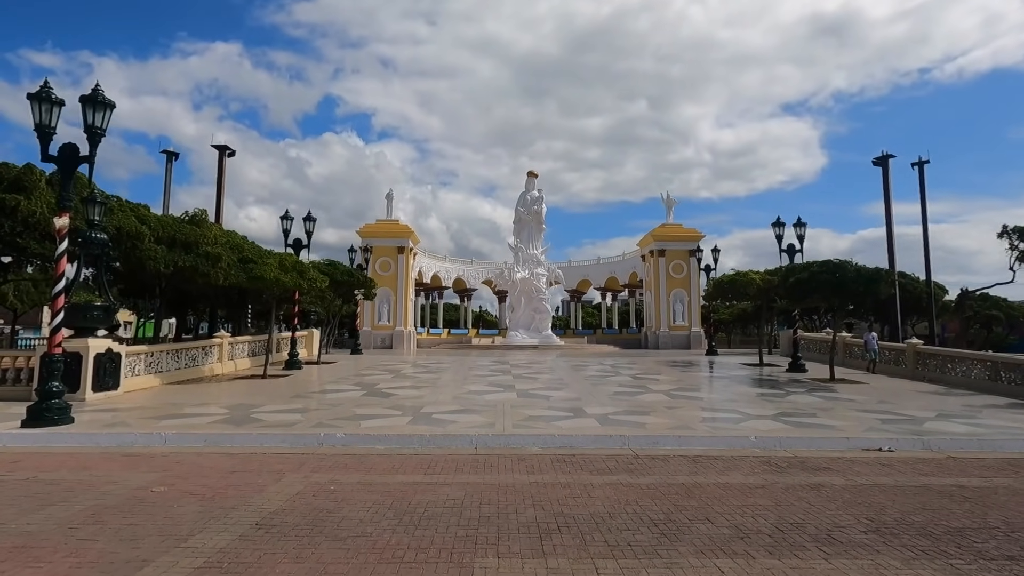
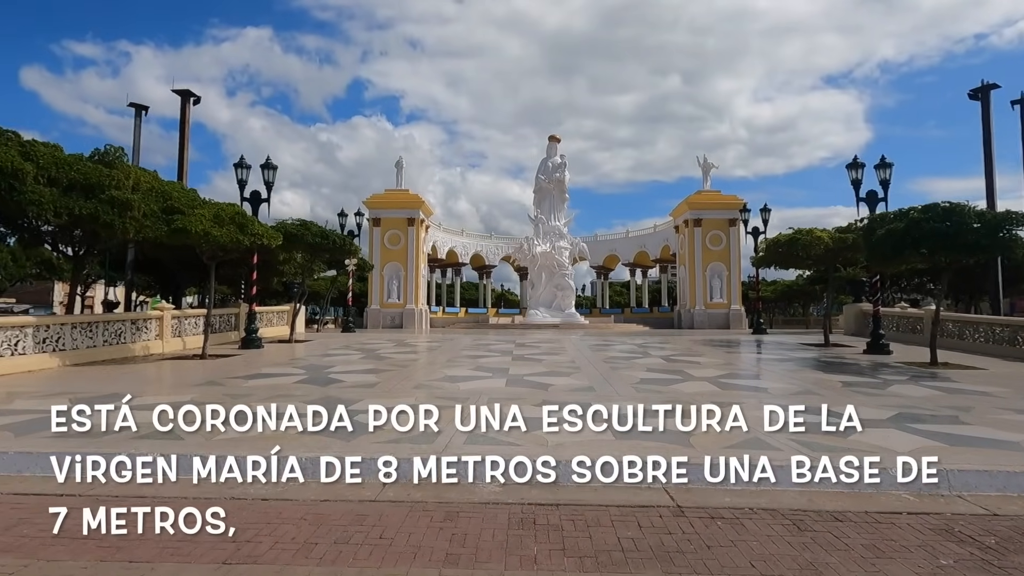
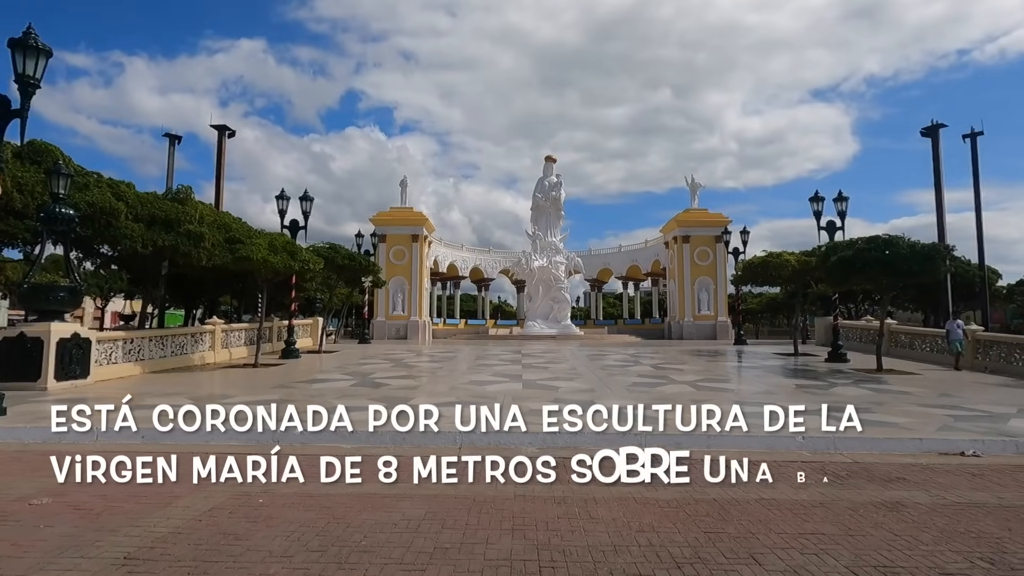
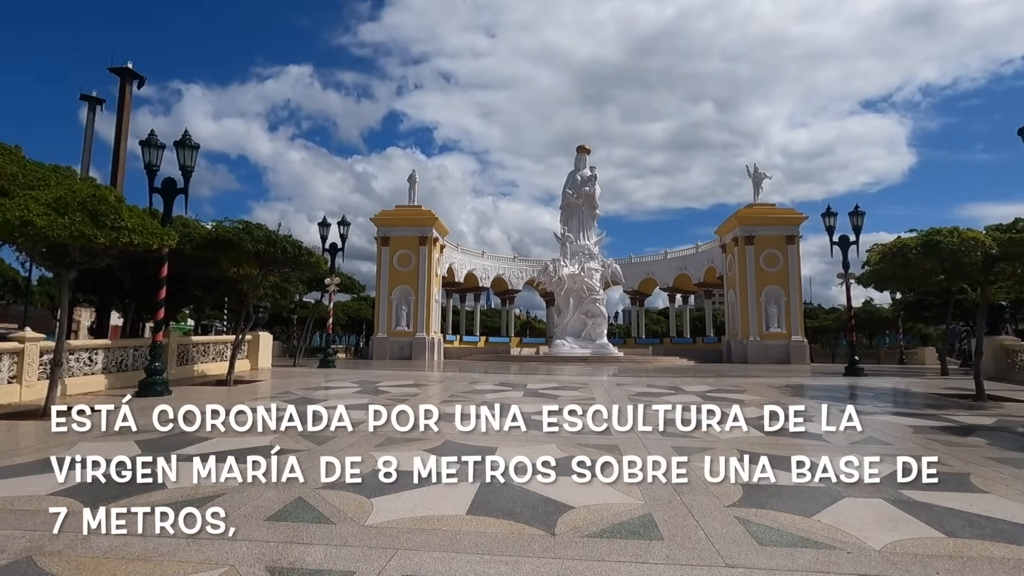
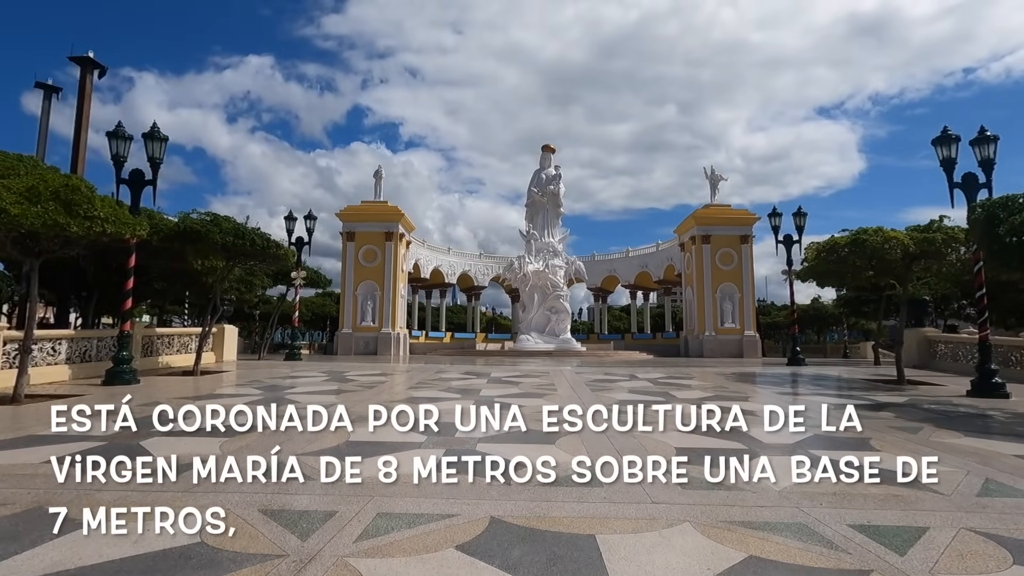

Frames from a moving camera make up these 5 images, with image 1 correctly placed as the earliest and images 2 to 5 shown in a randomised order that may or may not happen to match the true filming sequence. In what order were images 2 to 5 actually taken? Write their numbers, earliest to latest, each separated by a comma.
3, 2, 5, 4
